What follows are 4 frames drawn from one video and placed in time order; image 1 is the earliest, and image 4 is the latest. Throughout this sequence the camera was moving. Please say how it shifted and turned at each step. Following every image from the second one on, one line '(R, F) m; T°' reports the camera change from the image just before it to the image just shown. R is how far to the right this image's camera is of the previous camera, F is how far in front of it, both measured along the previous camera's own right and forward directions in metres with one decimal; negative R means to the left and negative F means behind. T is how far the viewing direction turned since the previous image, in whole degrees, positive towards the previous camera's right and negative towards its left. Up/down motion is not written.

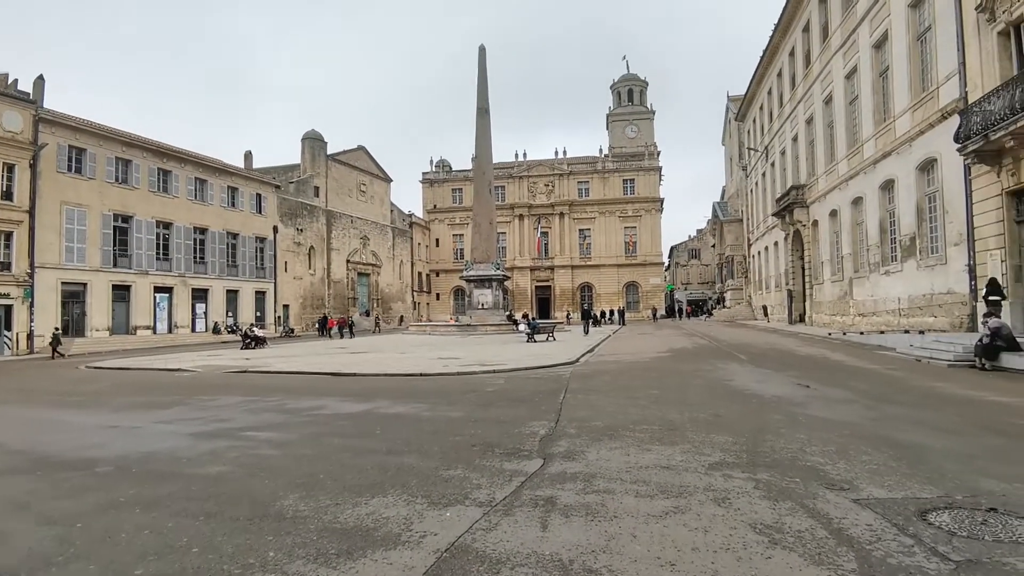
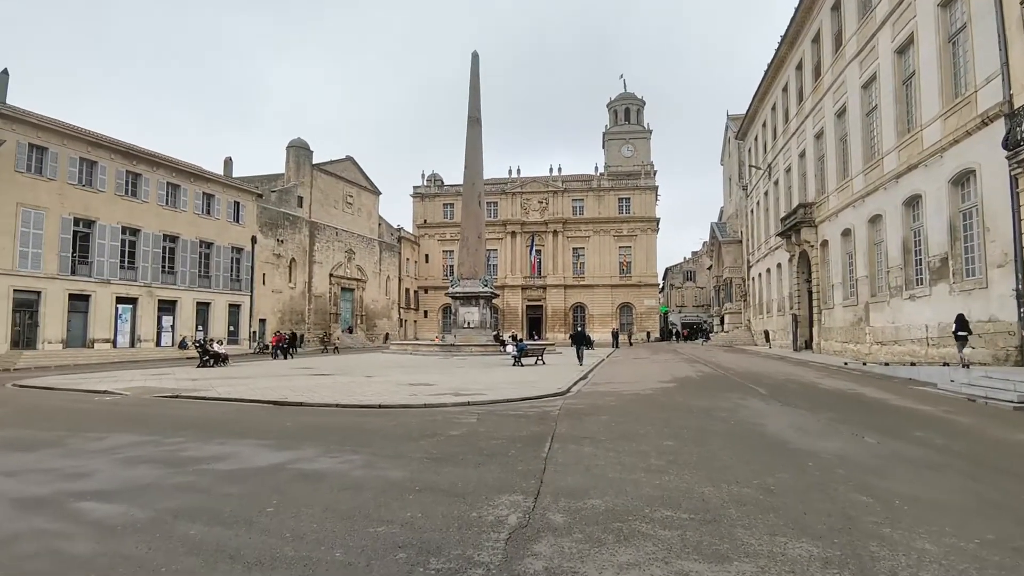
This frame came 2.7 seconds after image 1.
(+0.2, +2.2) m; +1°
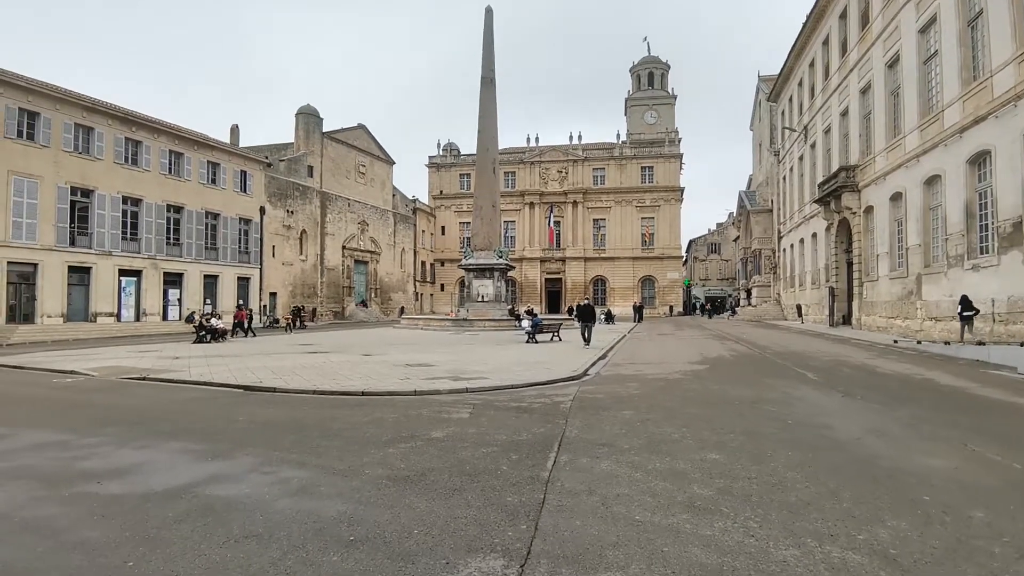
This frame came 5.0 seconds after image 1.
(+0.2, +1.7) m; -2°
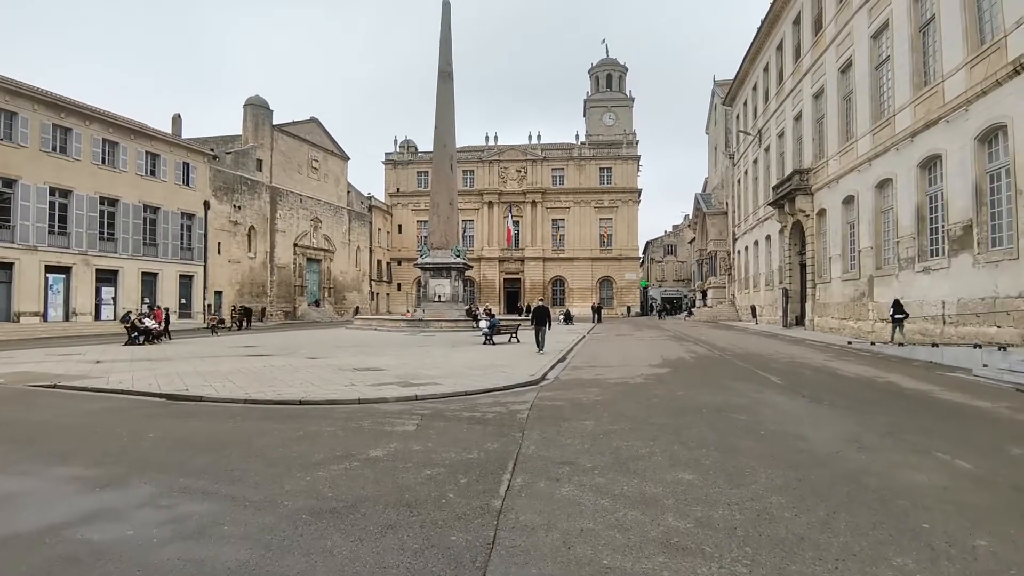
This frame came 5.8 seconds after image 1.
(+0.1, +0.7) m; +4°
